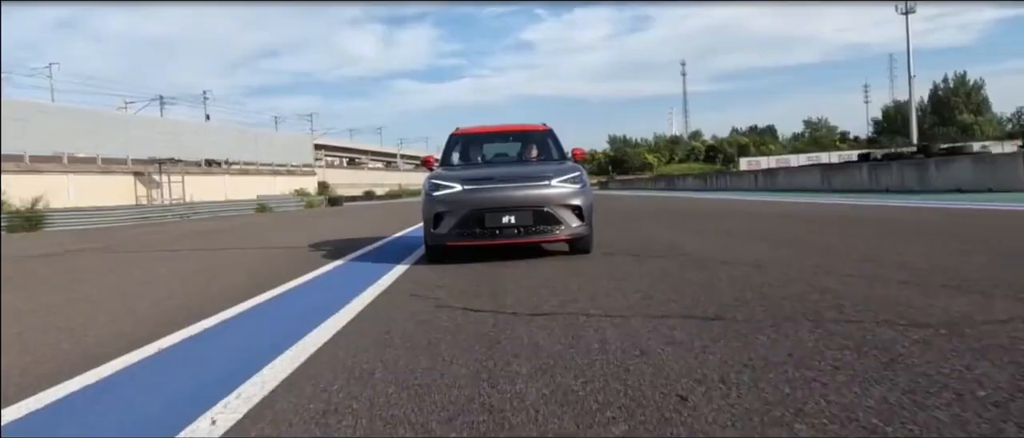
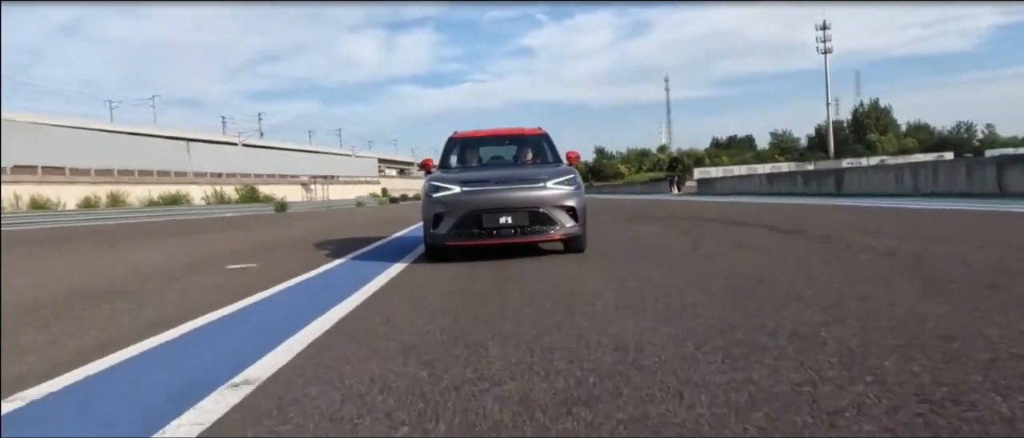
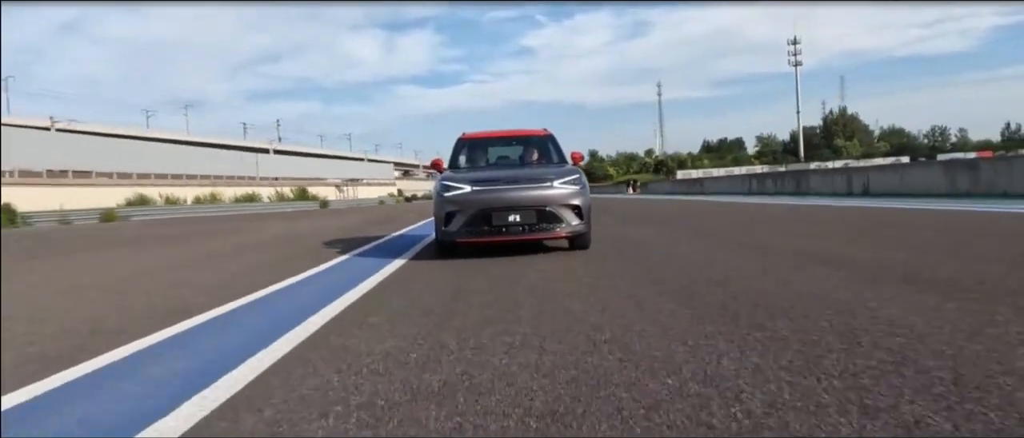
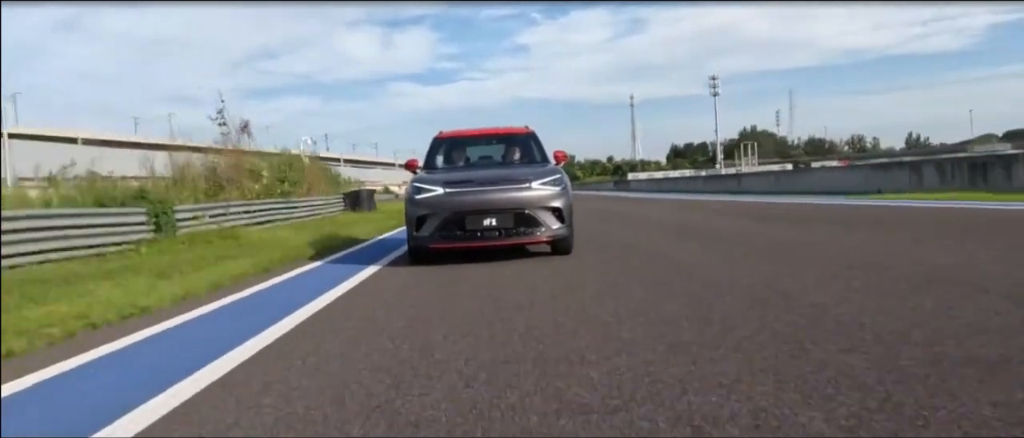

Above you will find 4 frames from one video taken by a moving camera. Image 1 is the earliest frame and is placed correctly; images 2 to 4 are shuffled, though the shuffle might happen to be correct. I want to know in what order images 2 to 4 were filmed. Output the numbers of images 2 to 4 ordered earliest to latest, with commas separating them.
2, 3, 4
